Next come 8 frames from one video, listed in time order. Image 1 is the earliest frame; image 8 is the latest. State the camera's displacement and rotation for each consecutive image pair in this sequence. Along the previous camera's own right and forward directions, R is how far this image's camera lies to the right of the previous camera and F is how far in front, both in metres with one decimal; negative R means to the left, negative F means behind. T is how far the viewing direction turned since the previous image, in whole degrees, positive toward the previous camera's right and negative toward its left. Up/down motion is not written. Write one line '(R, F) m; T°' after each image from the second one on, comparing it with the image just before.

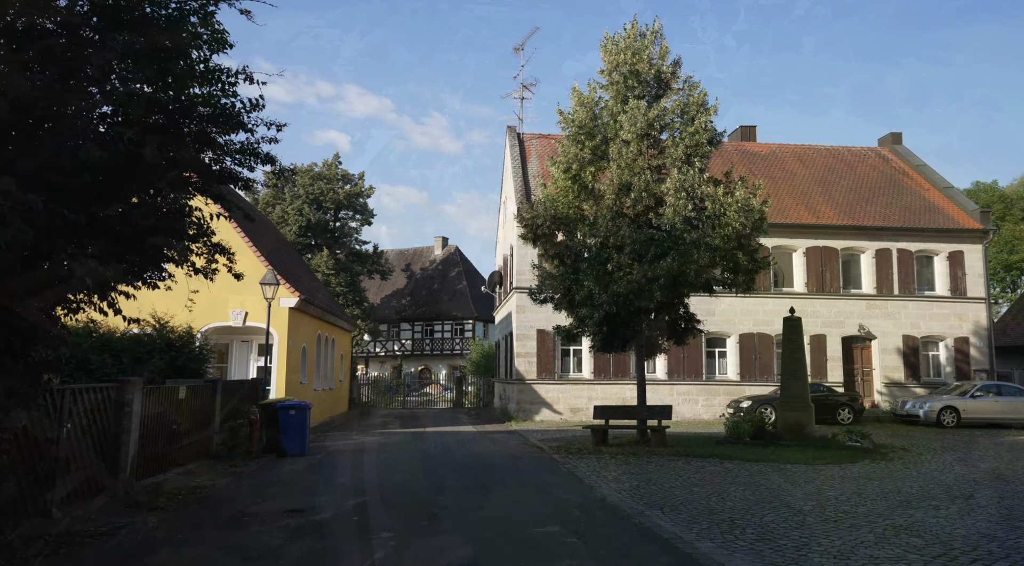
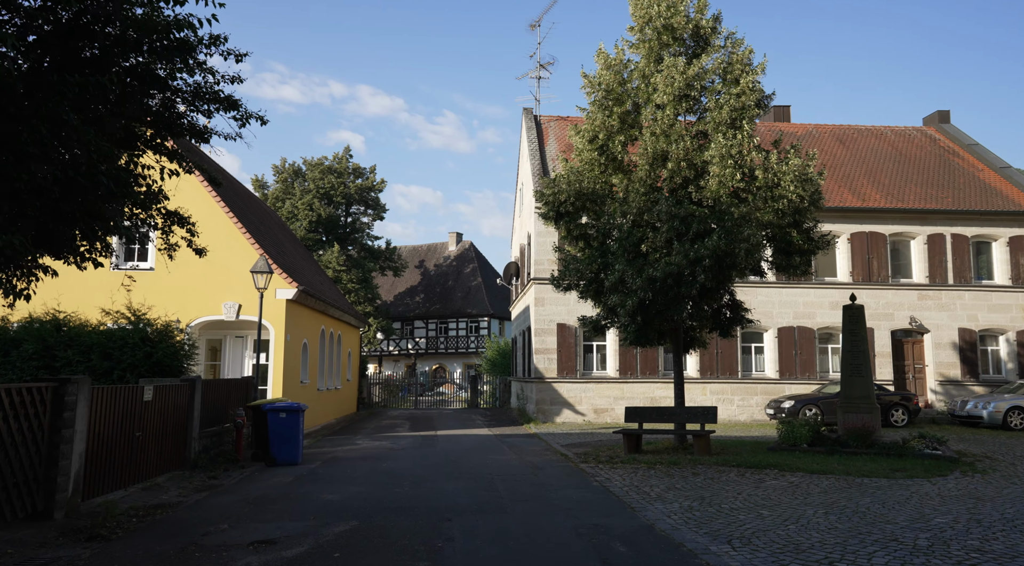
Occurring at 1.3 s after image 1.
(-0.1, +1.9) m; -1°
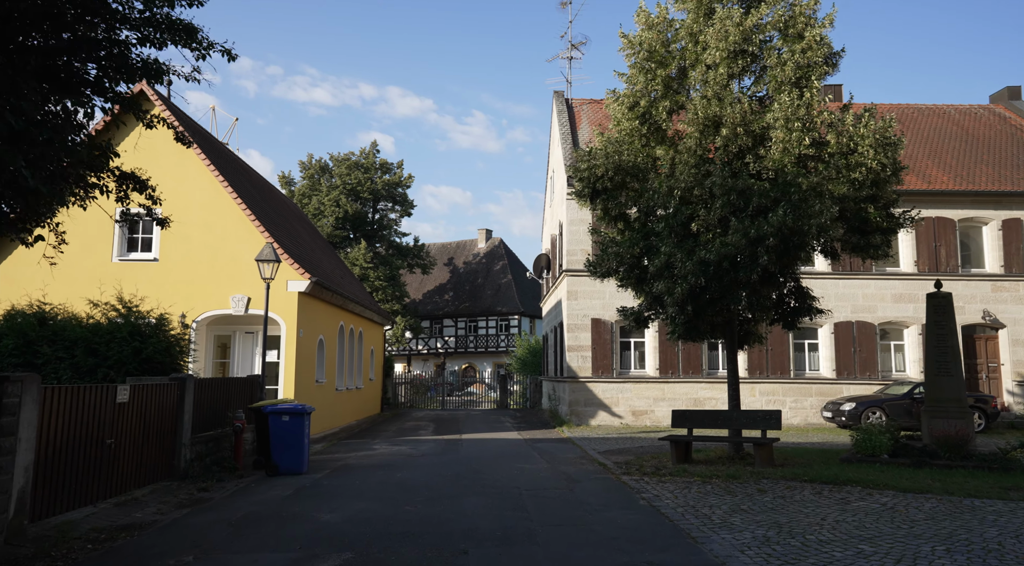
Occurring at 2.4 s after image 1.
(0.0, +1.6) m; -2°
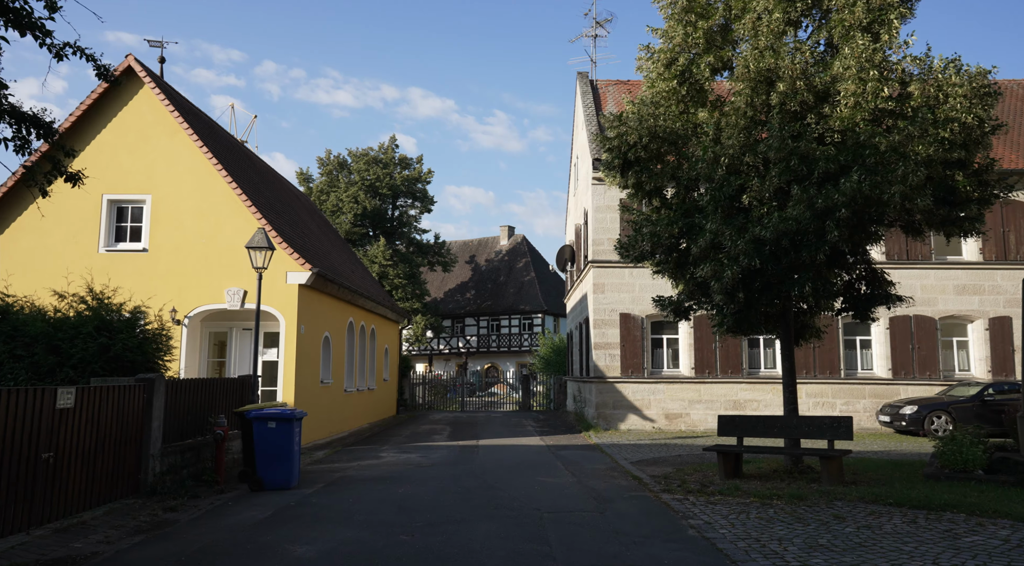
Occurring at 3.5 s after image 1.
(+0.1, +1.7) m; -2°
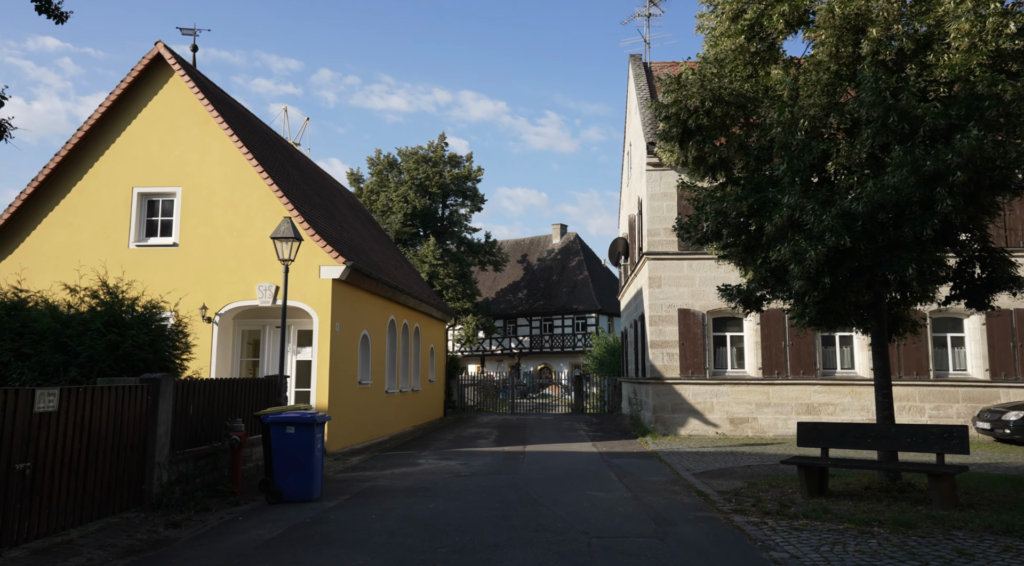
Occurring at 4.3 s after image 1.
(+0.1, +1.3) m; -4°
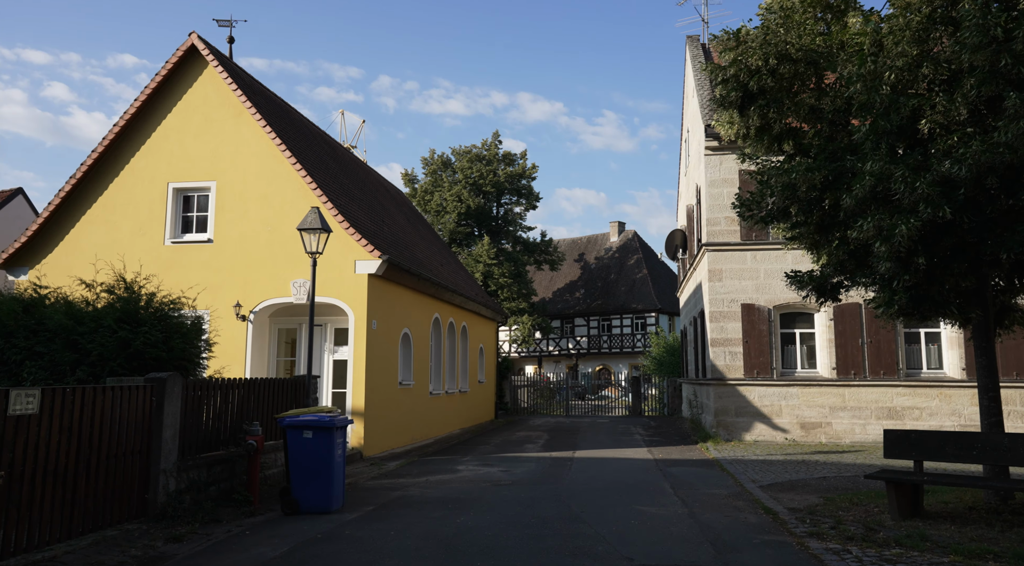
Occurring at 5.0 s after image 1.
(+0.2, +1.1) m; -4°
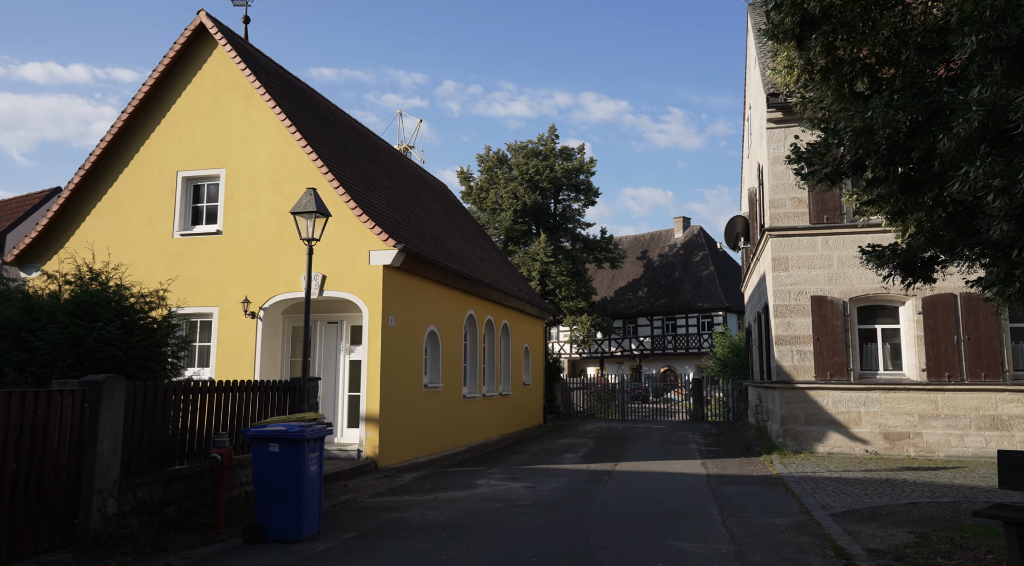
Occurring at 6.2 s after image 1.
(+0.6, +1.6) m; -5°
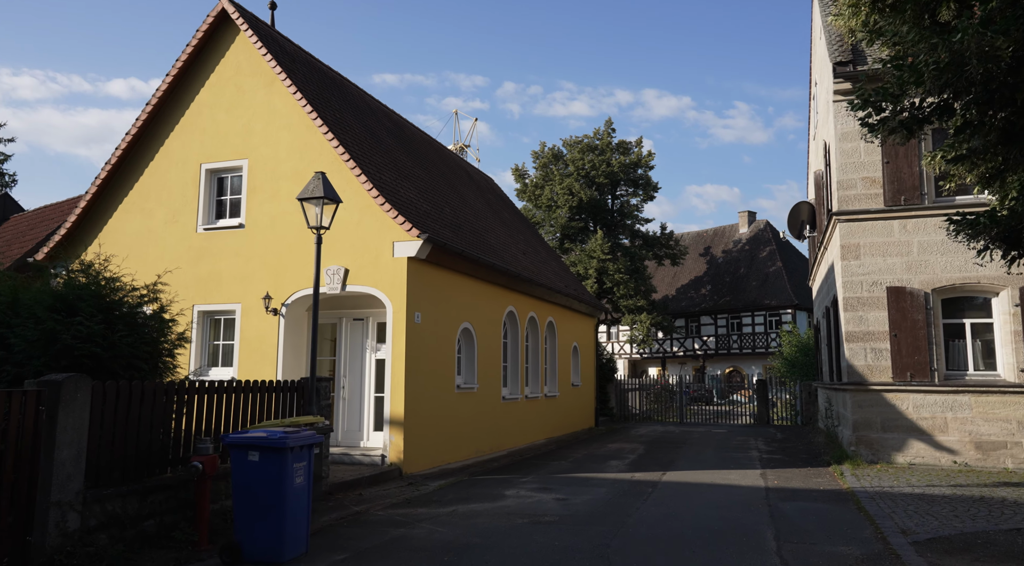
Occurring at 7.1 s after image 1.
(+0.4, +1.1) m; -5°
